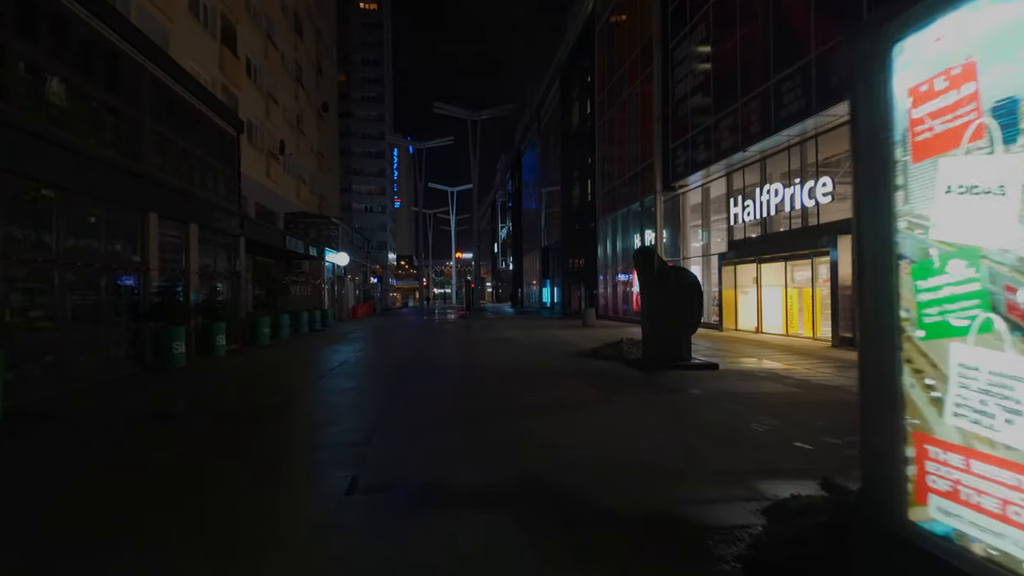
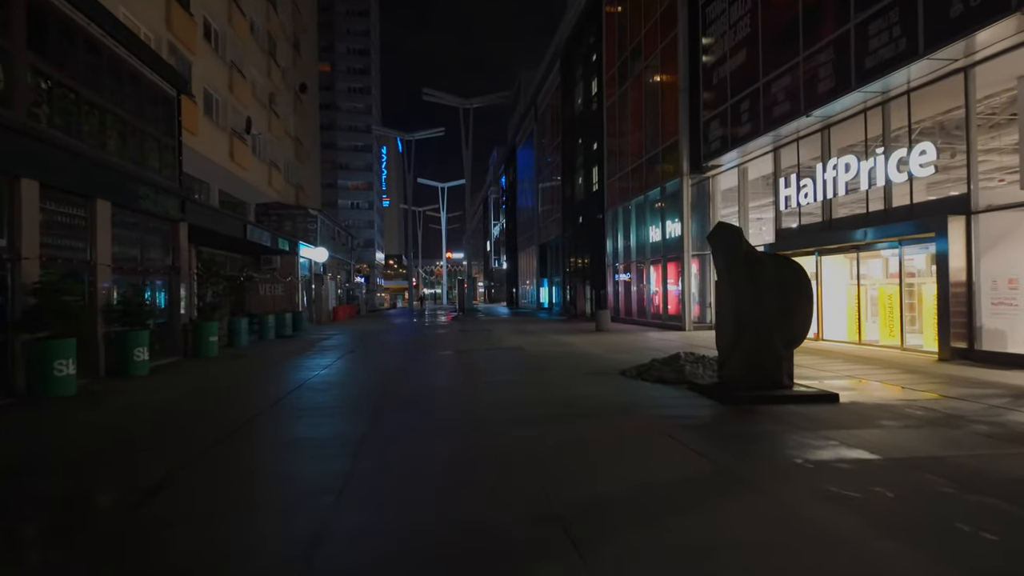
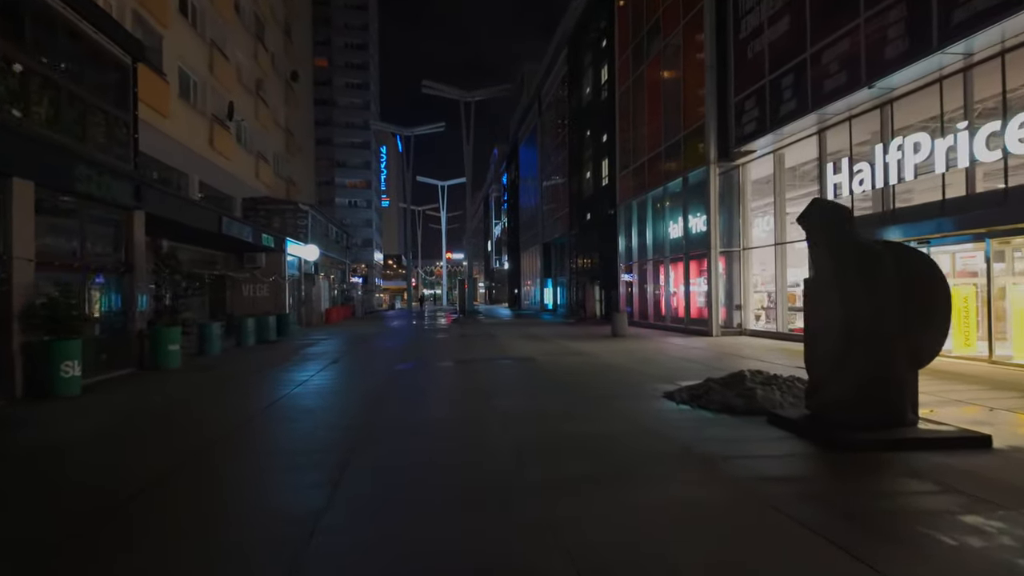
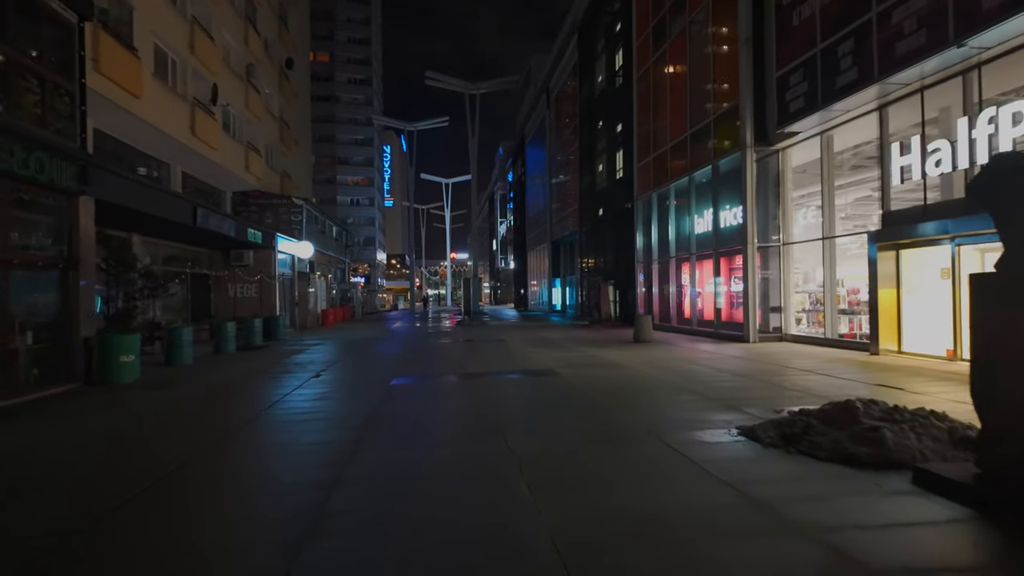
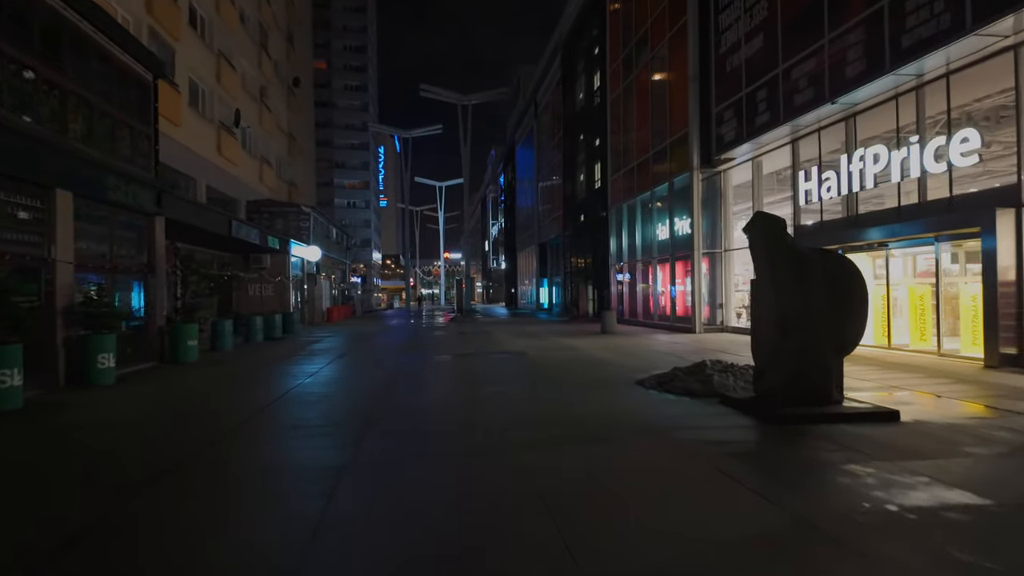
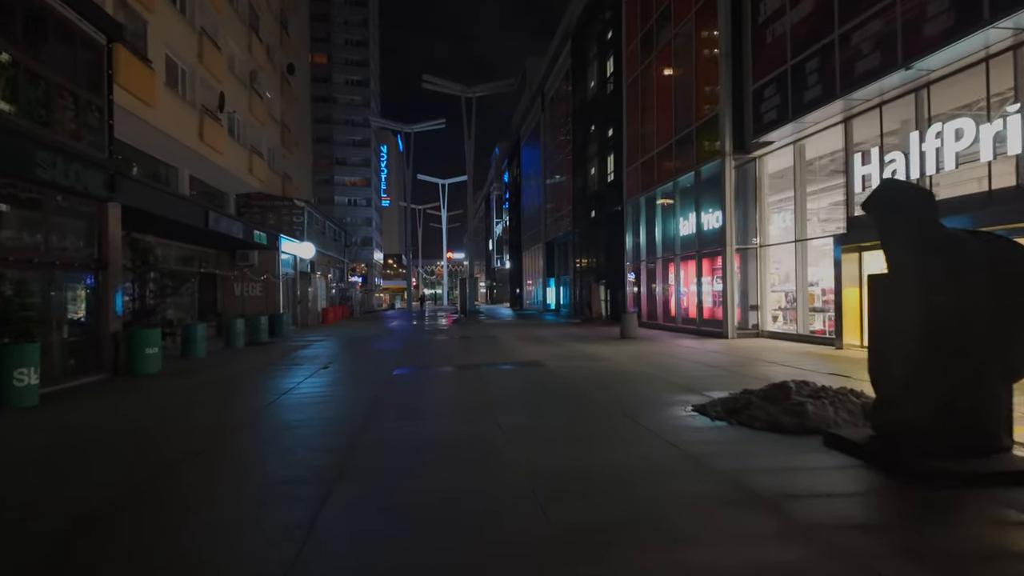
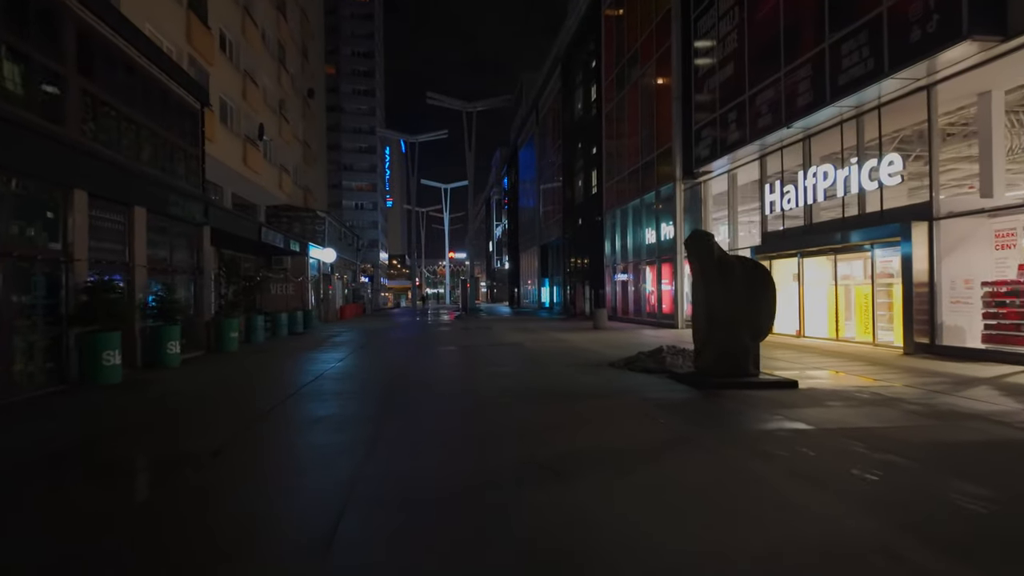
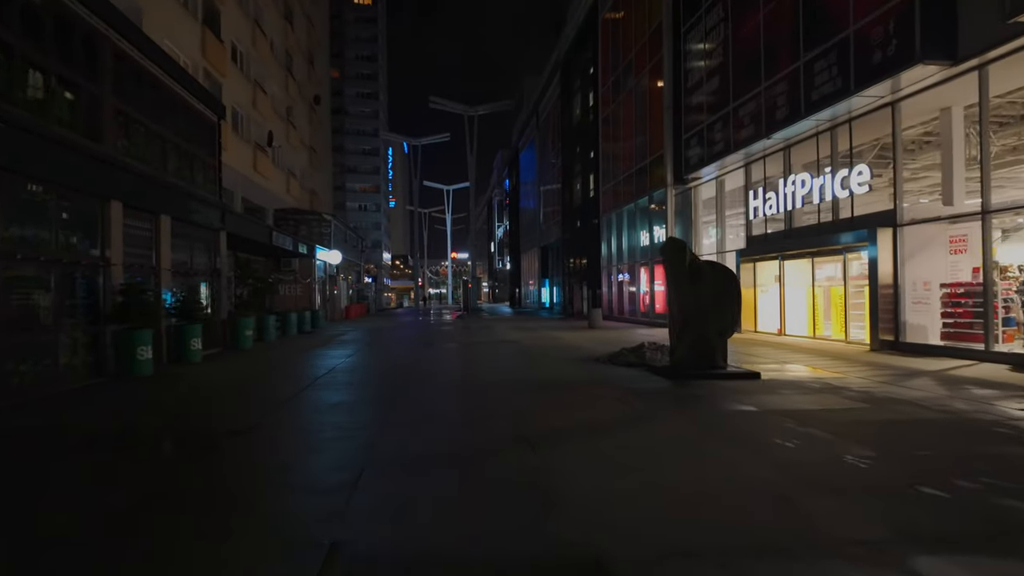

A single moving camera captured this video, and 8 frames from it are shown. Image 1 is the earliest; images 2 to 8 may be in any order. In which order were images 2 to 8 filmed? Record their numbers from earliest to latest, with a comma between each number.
8, 7, 2, 5, 3, 6, 4
